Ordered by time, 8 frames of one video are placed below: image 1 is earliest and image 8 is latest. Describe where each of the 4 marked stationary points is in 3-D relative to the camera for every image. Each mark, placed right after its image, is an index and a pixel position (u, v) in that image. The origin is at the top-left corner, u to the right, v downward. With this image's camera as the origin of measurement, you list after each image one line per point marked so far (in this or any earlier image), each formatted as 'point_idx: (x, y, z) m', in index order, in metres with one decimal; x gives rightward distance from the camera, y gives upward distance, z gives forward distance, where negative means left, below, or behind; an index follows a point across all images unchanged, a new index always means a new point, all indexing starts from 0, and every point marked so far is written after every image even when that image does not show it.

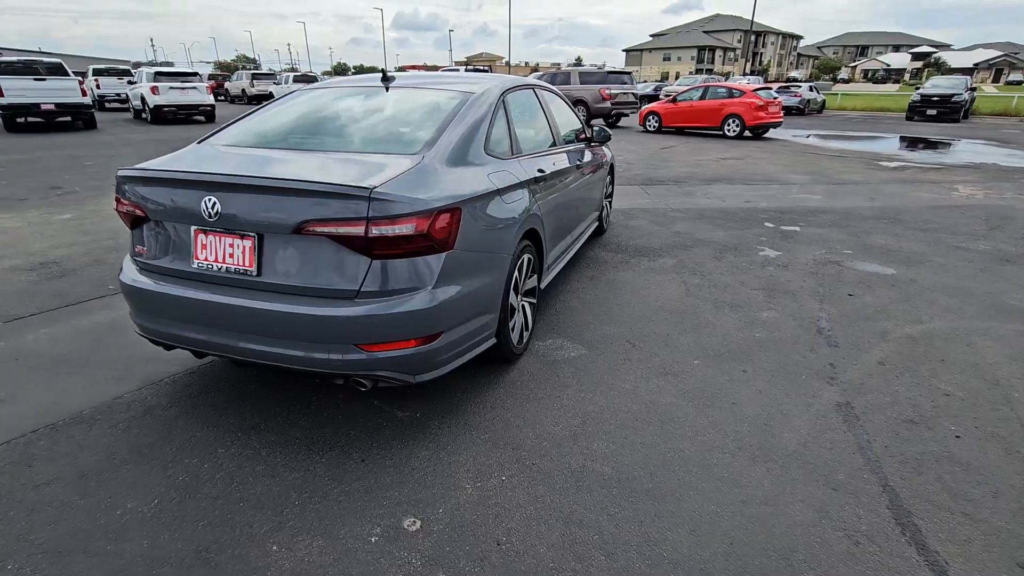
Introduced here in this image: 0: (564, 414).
0: (+0.3, -0.8, +3.3) m
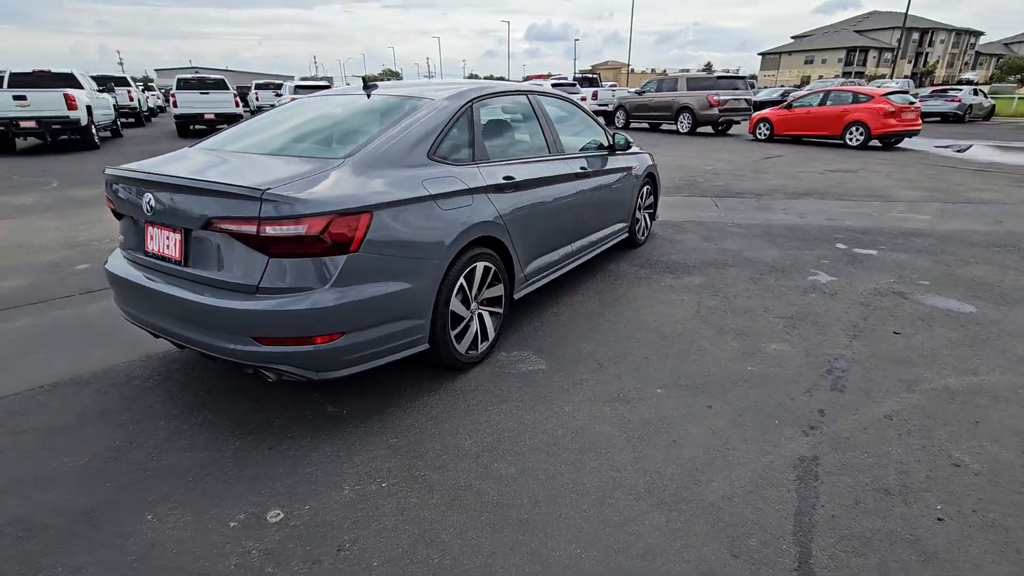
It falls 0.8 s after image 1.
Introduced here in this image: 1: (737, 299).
0: (-0.2, -0.8, +3.1) m
1: (+2.1, -0.1, +5.0) m
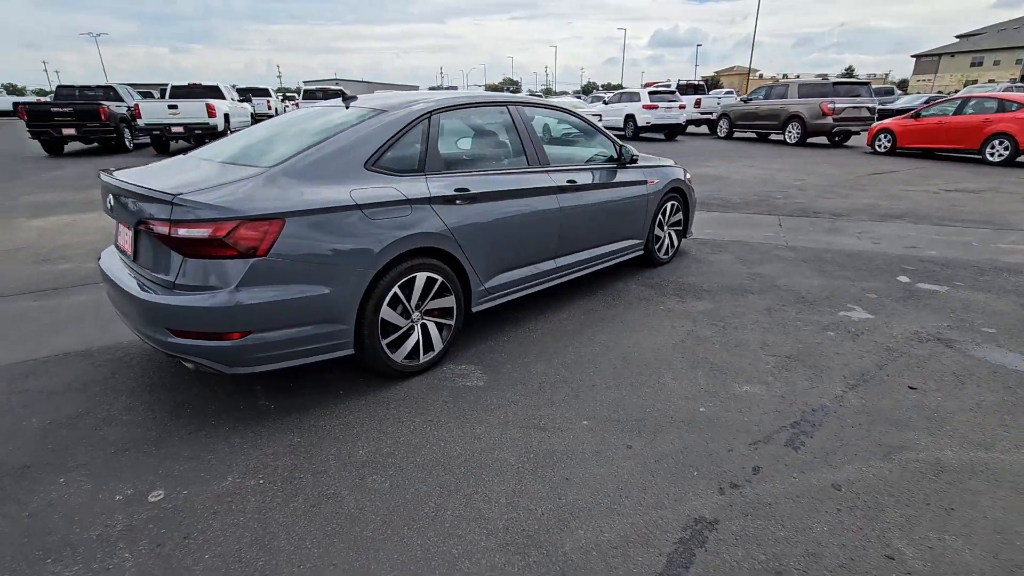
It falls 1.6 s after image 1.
0: (-0.7, -0.9, +3.1) m
1: (+1.9, -0.4, +4.5) m
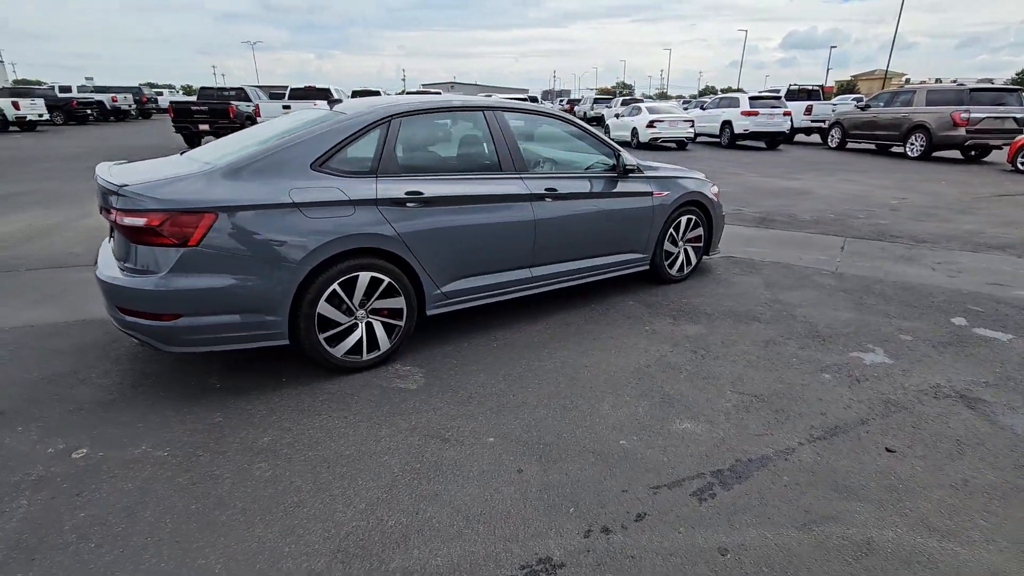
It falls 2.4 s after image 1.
0: (-1.3, -0.9, +3.2) m
1: (+1.6, -0.6, +4.0) m
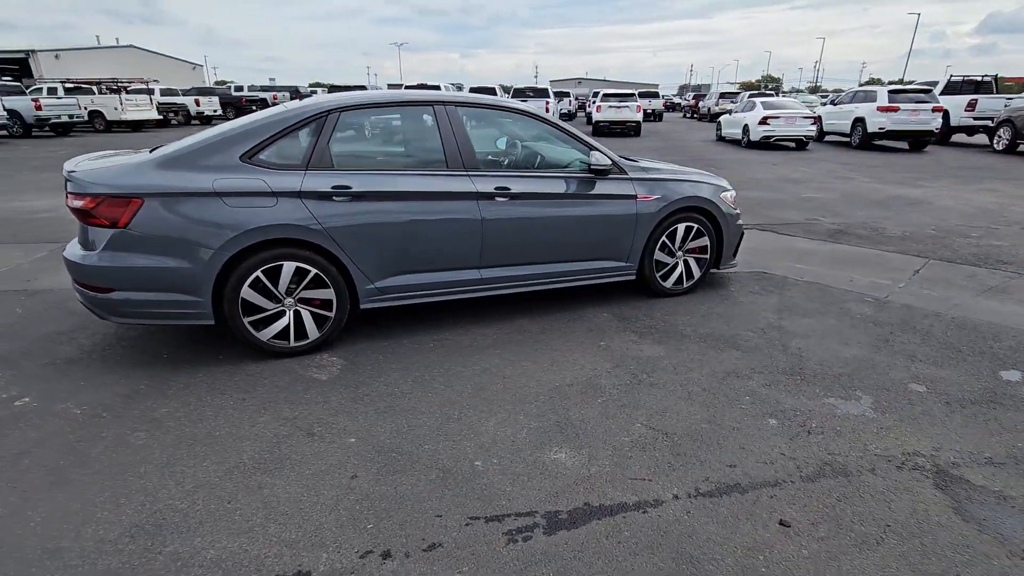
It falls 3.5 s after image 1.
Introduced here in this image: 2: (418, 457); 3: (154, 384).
0: (-2.1, -0.8, +3.4) m
1: (+0.9, -0.7, +3.6) m
2: (-0.5, -1.0, +2.9) m
3: (-2.5, -0.7, +3.7) m
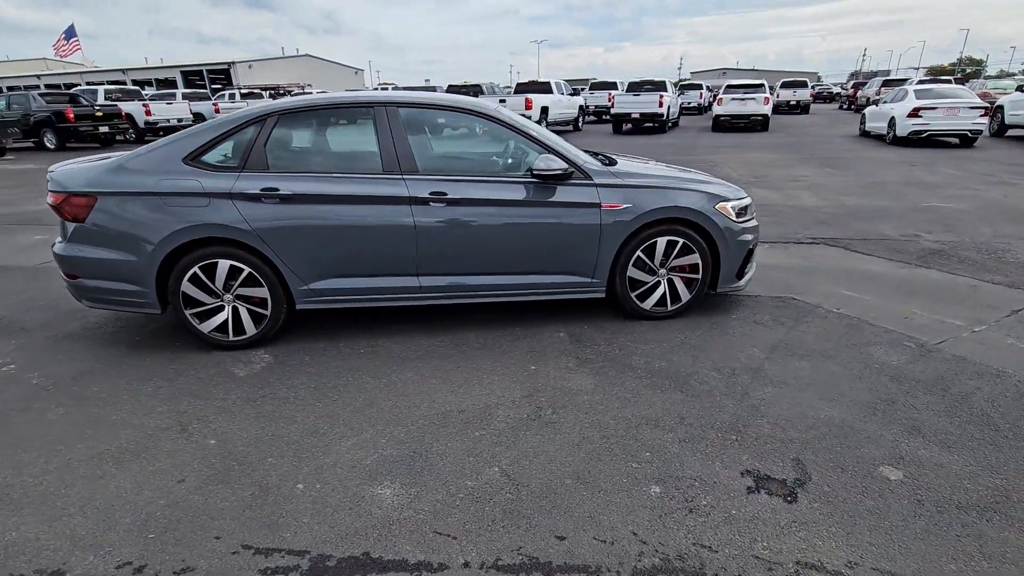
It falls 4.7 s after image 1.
0: (-2.8, -0.7, +3.7) m
1: (+0.2, -0.8, +3.1) m
2: (-1.4, -1.0, +2.9) m
3: (-3.1, -0.6, +4.1) m
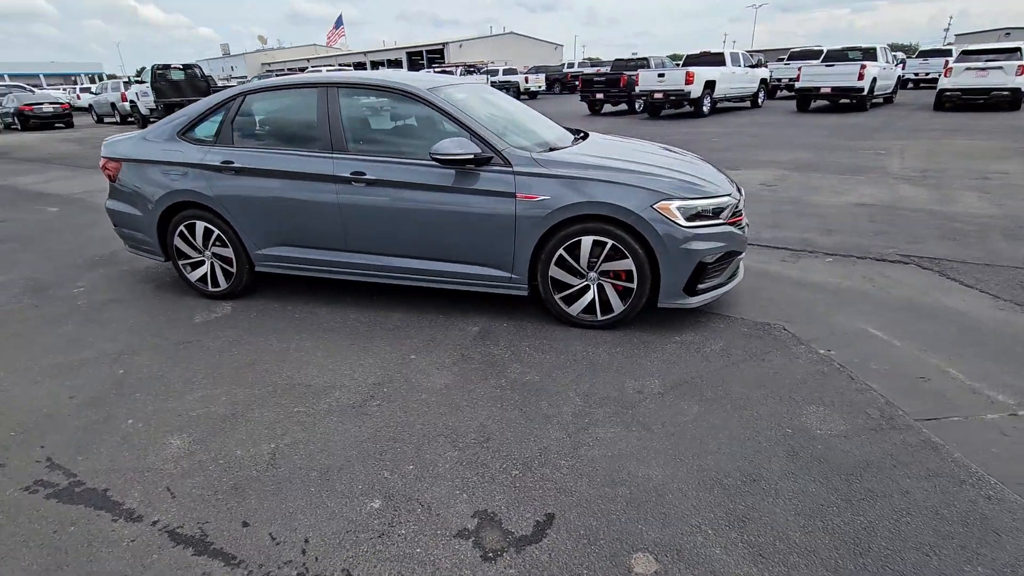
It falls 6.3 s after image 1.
0: (-3.5, -0.3, +4.7) m
1: (-1.0, -0.8, +3.1) m
2: (-2.6, -0.7, +3.4) m
3: (-3.7, -0.1, +5.1) m
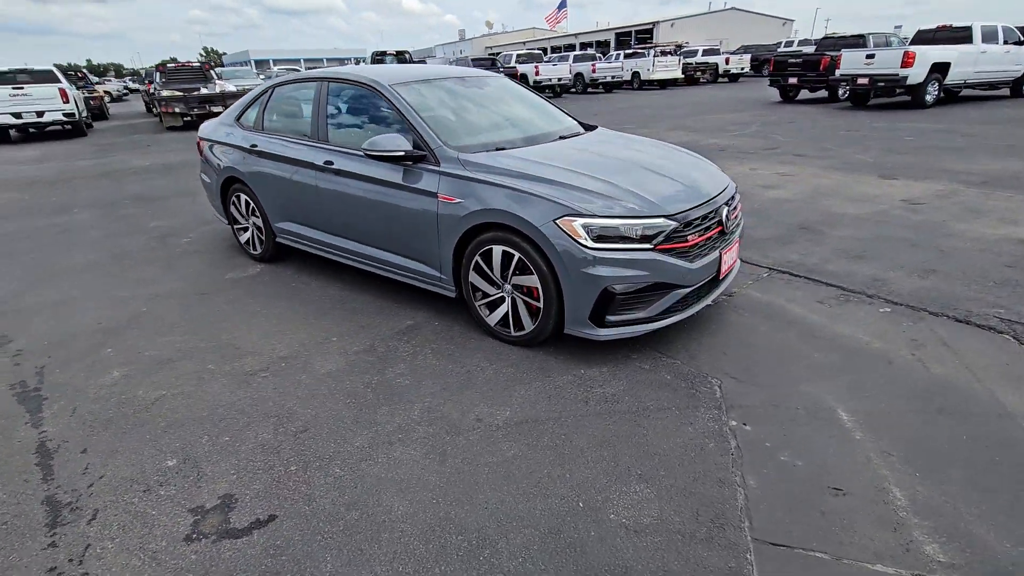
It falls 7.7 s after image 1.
0: (-3.6, +0.2, +5.8) m
1: (-1.8, -0.6, +3.5) m
2: (-3.2, -0.4, +4.3) m
3: (-3.6, +0.4, +6.2) m
